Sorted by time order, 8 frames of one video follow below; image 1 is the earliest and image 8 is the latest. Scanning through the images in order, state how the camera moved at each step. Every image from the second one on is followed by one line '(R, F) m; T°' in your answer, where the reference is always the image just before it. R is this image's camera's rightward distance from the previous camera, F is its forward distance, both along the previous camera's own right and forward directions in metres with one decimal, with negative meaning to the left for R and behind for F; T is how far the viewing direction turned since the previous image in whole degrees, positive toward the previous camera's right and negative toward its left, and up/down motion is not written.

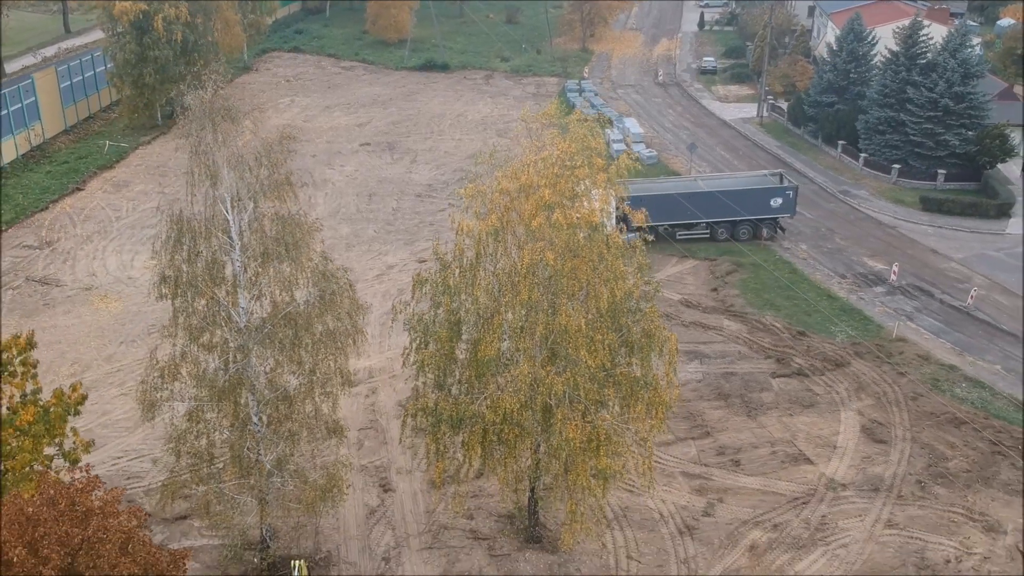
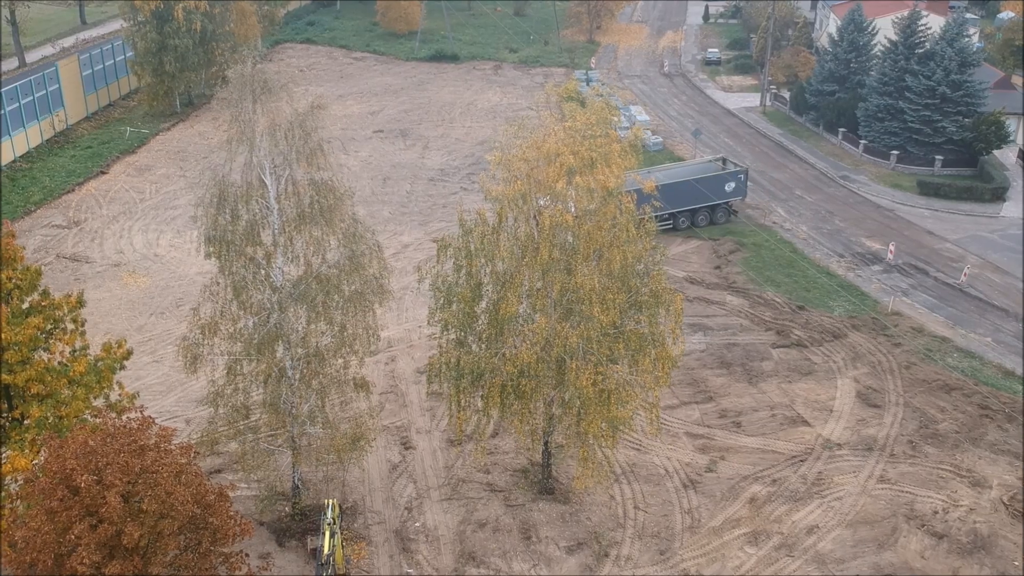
(-0.2, -1.2) m; 0°
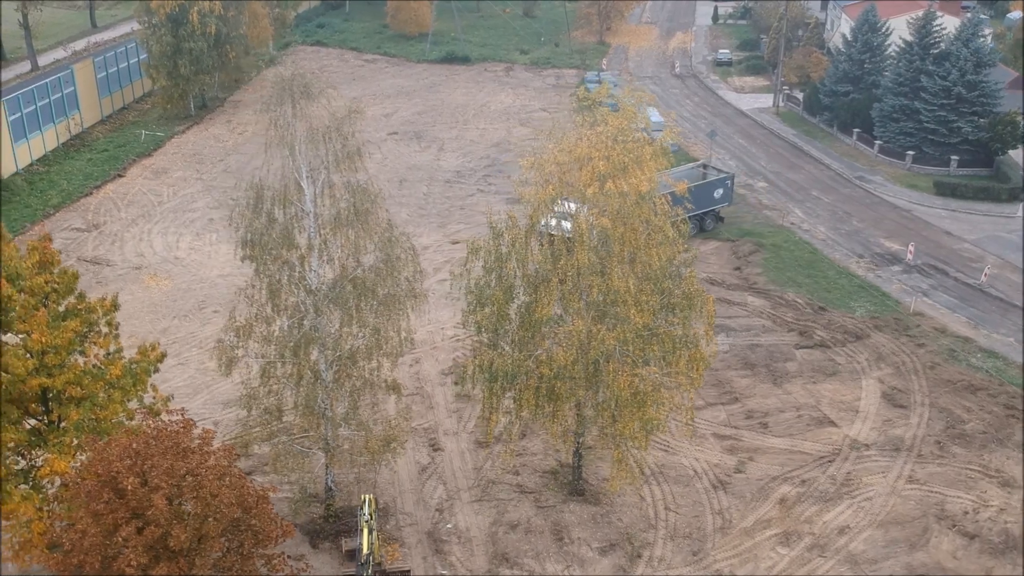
(-0.5, -0.1) m; 0°
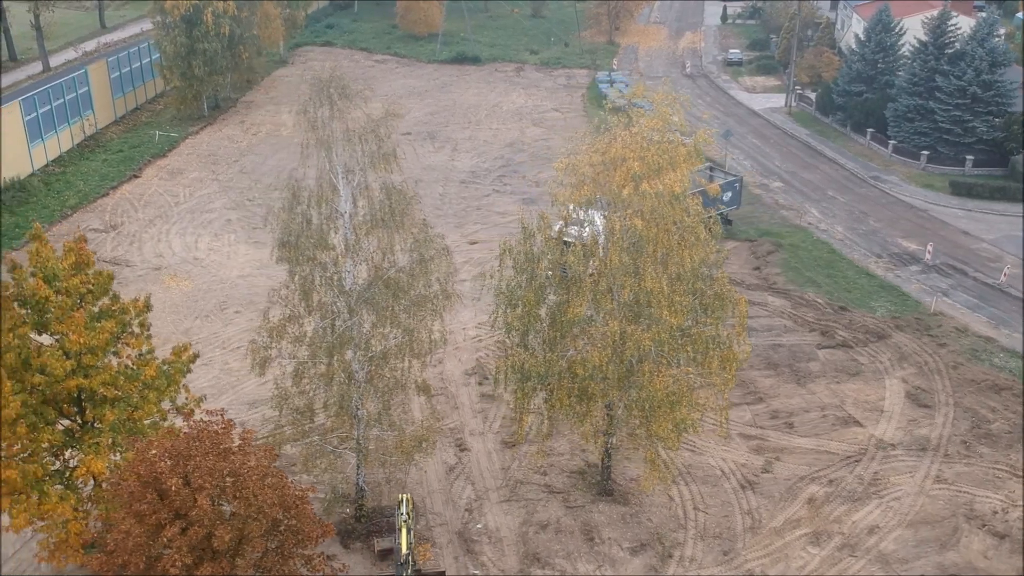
(-0.5, 0.0) m; 0°
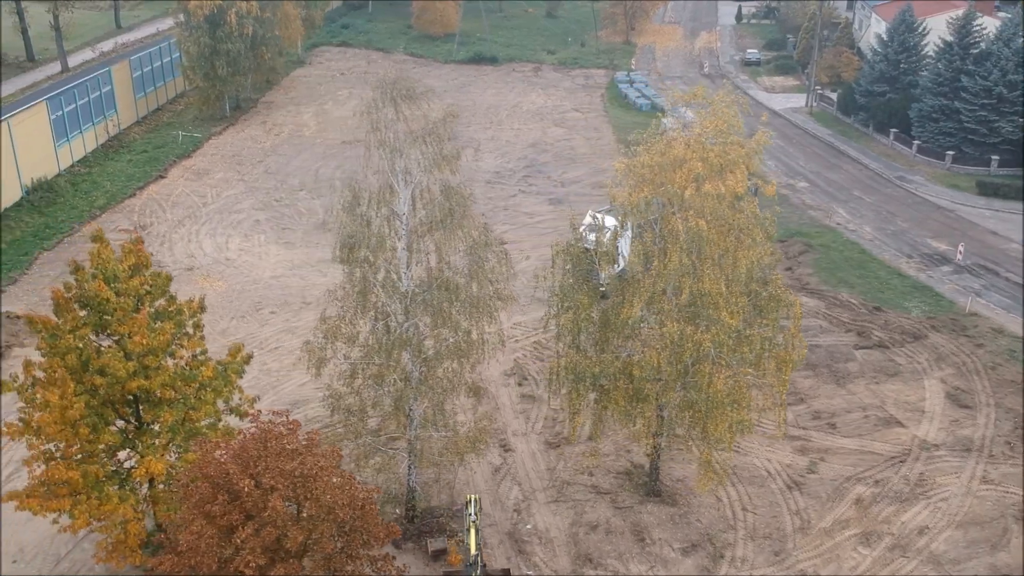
(-0.9, 0.0) m; 0°
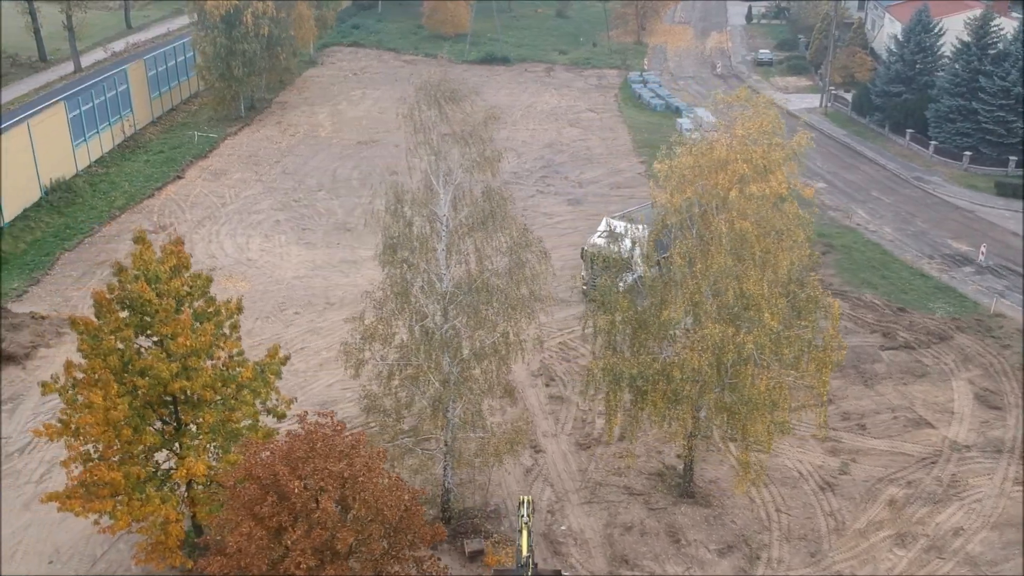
(-0.6, 0.0) m; 0°
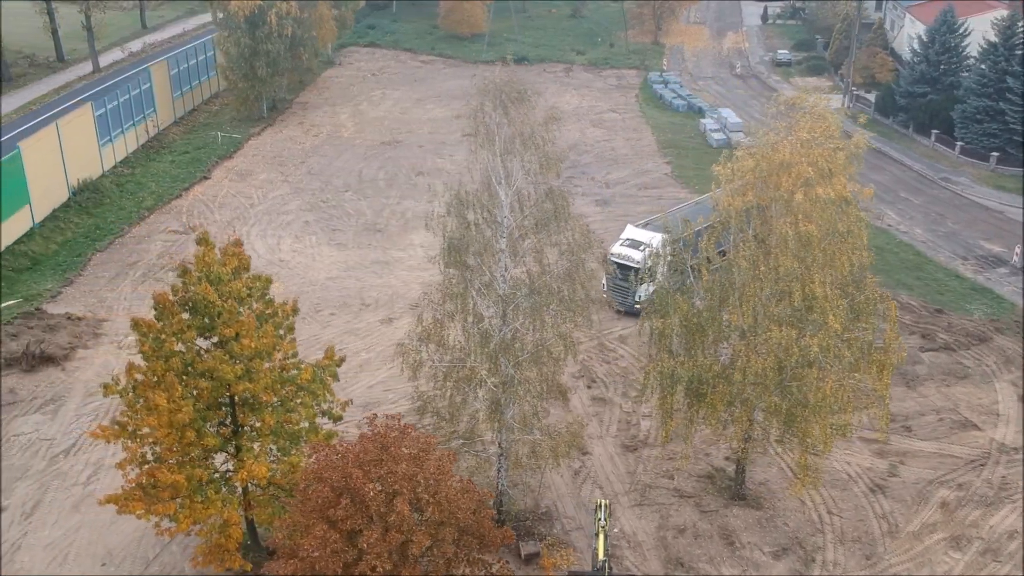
(-0.9, +0.1) m; 0°
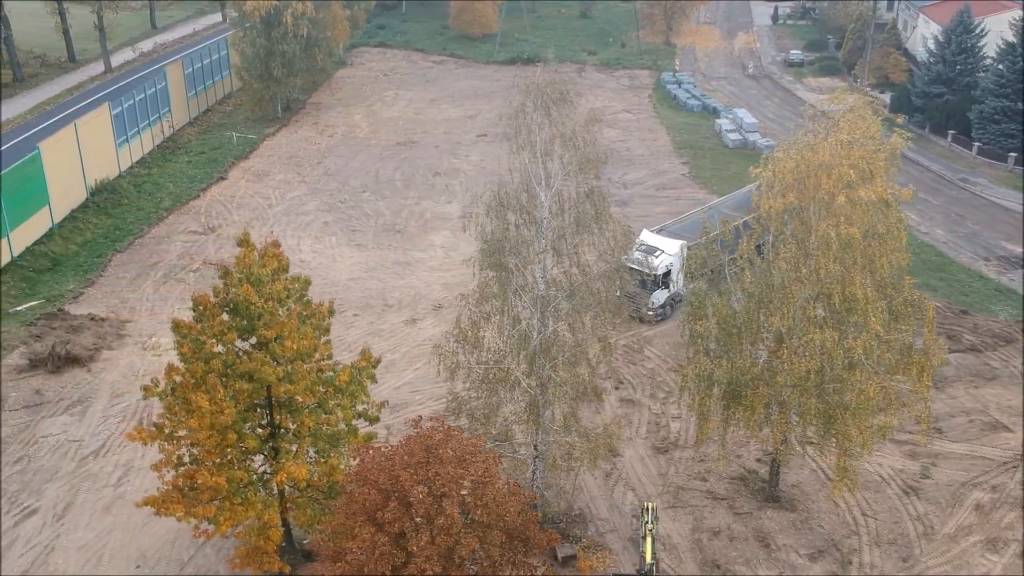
(-0.6, +0.1) m; 0°
